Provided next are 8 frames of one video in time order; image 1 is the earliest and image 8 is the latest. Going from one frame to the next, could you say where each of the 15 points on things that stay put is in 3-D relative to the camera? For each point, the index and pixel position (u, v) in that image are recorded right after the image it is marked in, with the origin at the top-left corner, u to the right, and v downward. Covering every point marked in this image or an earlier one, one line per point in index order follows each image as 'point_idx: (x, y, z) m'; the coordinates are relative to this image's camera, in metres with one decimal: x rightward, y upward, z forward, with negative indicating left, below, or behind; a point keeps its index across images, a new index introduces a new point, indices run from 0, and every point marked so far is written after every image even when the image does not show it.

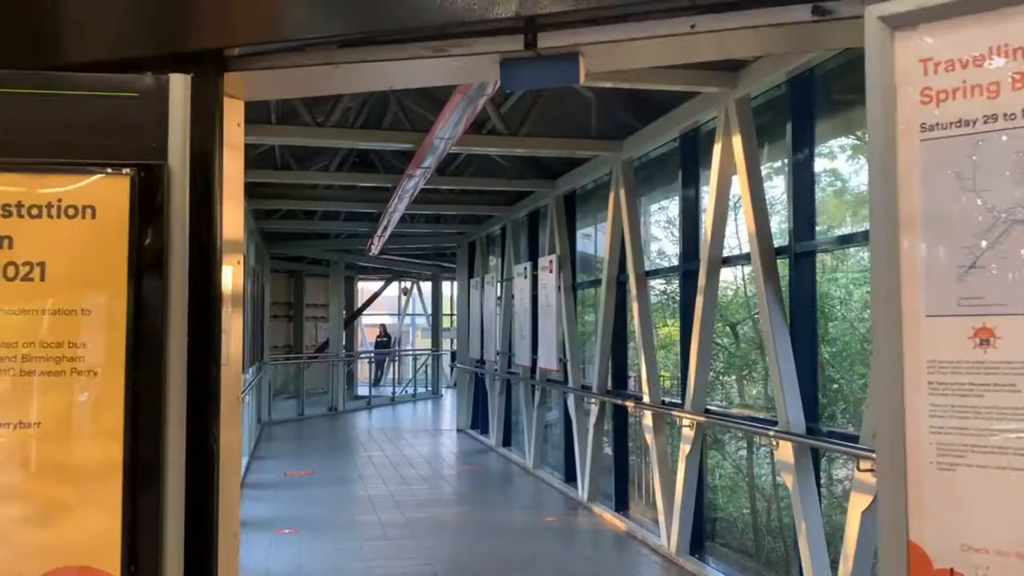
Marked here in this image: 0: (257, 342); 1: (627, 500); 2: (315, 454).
0: (-3.1, -0.6, +11.0) m
1: (+0.9, -1.7, +7.0) m
2: (-2.3, -2.0, +10.7) m
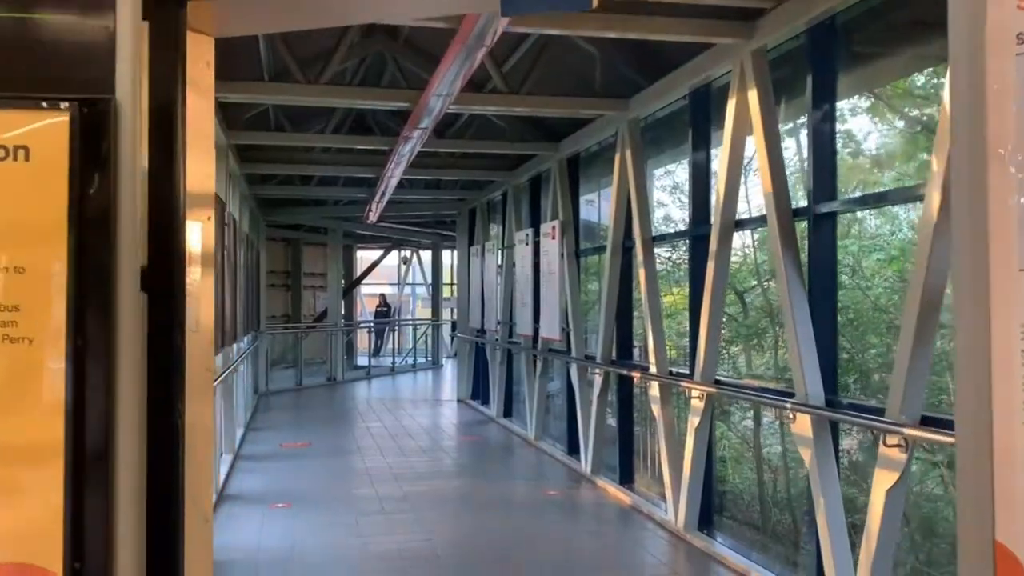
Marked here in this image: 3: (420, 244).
0: (-3.1, -0.3, +10.8) m
1: (+0.9, -1.4, +6.8) m
2: (-2.3, -1.6, +10.5) m
3: (-2.0, +1.0, +19.8) m
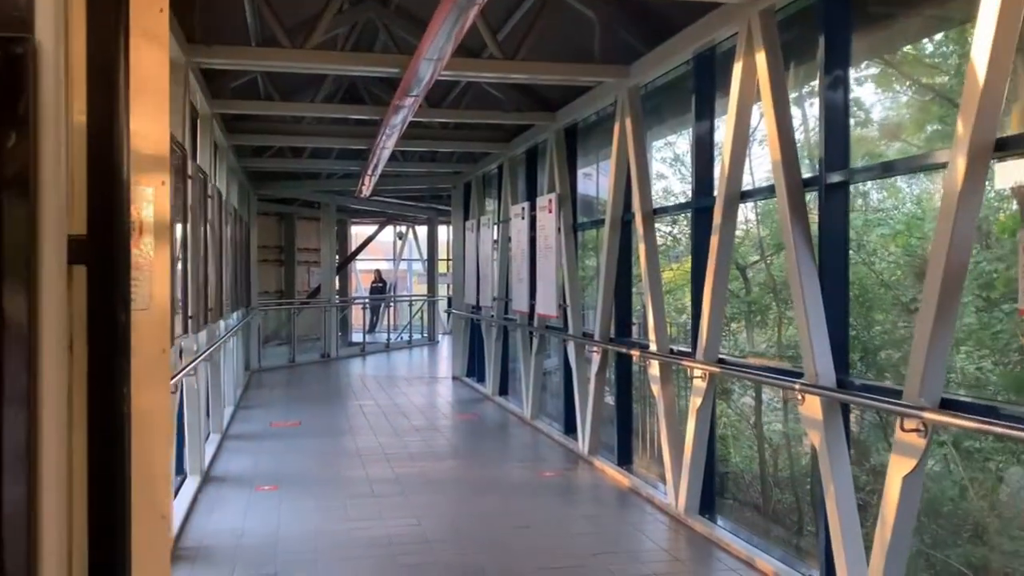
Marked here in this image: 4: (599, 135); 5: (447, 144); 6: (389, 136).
0: (-3.2, 0.0, +10.5) m
1: (+0.9, -1.2, +6.6) m
2: (-2.4, -1.3, +10.3) m
3: (-2.1, +1.5, +19.5) m
4: (+0.7, +1.3, +7.5) m
5: (-0.7, +1.5, +9.1) m
6: (-1.1, +1.4, +8.0) m
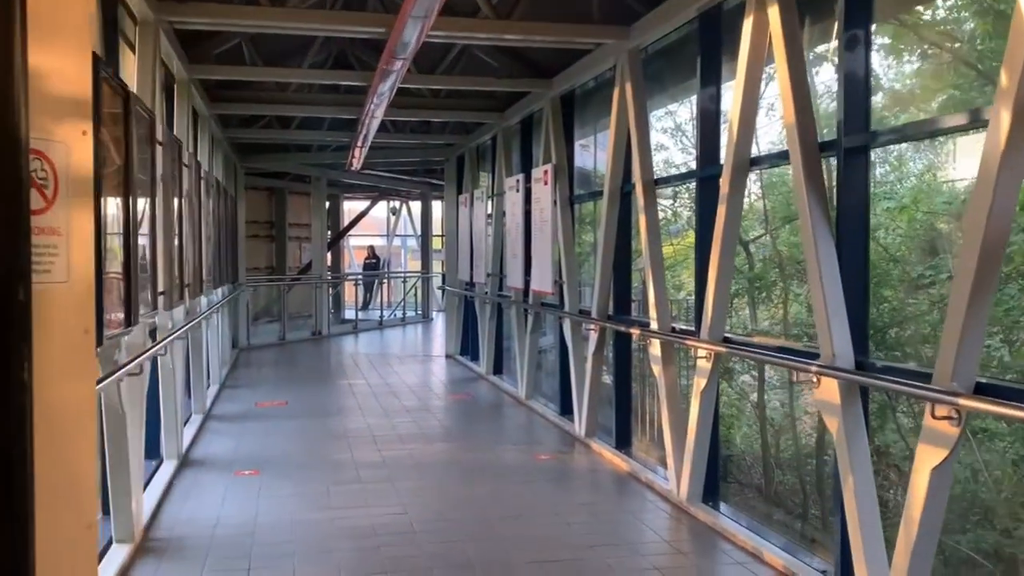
0: (-3.2, +0.3, +10.2) m
1: (+0.8, -1.1, +6.3) m
2: (-2.4, -1.1, +10.0) m
3: (-2.2, +2.0, +19.2) m
4: (+0.7, +1.5, +7.1) m
5: (-0.7, +1.7, +8.7) m
6: (-1.1, +1.6, +7.7) m
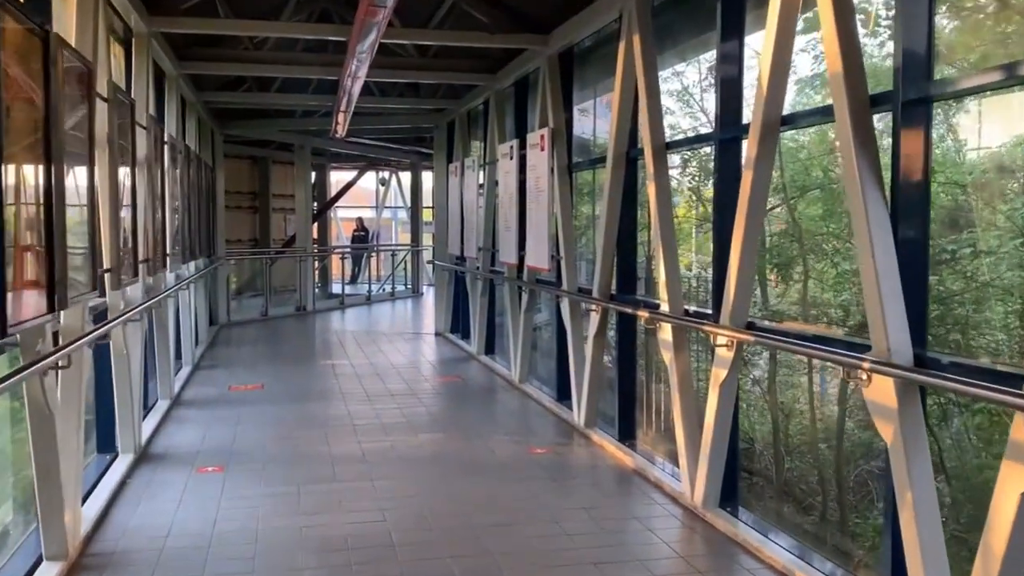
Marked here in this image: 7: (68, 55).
0: (-3.3, +0.6, +9.6) m
1: (+0.8, -0.9, +5.8) m
2: (-2.5, -0.8, +9.4) m
3: (-2.4, +2.6, +18.5) m
4: (+0.6, +1.6, +6.5) m
5: (-0.8, +1.9, +8.1) m
6: (-1.2, +1.8, +7.0) m
7: (-1.8, +0.9, +3.6) m
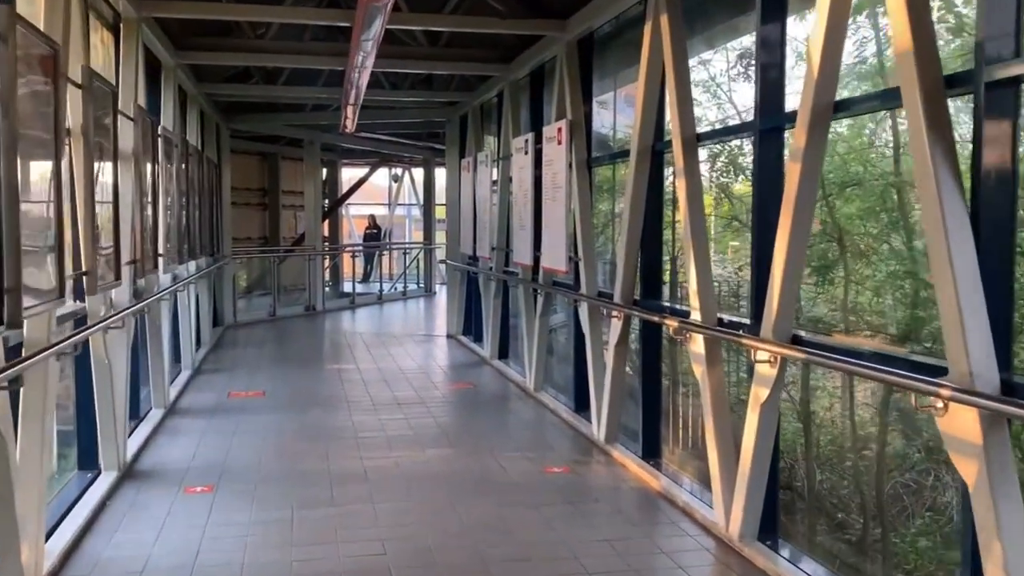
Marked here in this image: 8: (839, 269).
0: (-3.2, +0.6, +9.2) m
1: (+0.9, -0.9, +5.3) m
2: (-2.4, -0.8, +9.1) m
3: (-2.0, +2.6, +18.1) m
4: (+0.7, +1.6, +6.0) m
5: (-0.6, +1.9, +7.7) m
6: (-1.1, +1.7, +6.6) m
7: (-1.7, +0.9, +3.2) m
8: (+1.4, +0.1, +3.6) m
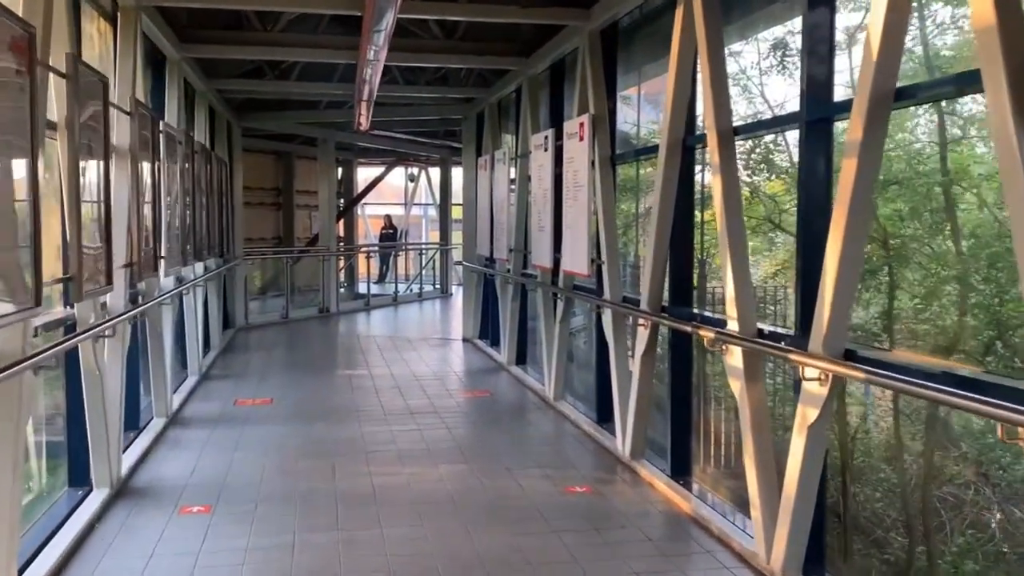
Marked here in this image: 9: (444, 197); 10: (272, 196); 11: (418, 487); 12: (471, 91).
0: (-3.0, +0.6, +8.9) m
1: (+1.0, -1.0, +5.0) m
2: (-2.2, -0.8, +8.8) m
3: (-1.7, +2.6, +17.8) m
4: (+0.9, +1.6, +5.7) m
5: (-0.5, +1.9, +7.3) m
6: (-0.9, +1.7, +6.3) m
7: (-1.6, +0.9, +2.9) m
8: (+1.4, 0.0, +3.2) m
9: (-1.3, +1.7, +16.7) m
10: (-3.9, +1.5, +14.3) m
11: (-0.5, -1.1, +4.8) m
12: (-0.4, +2.1, +9.4) m
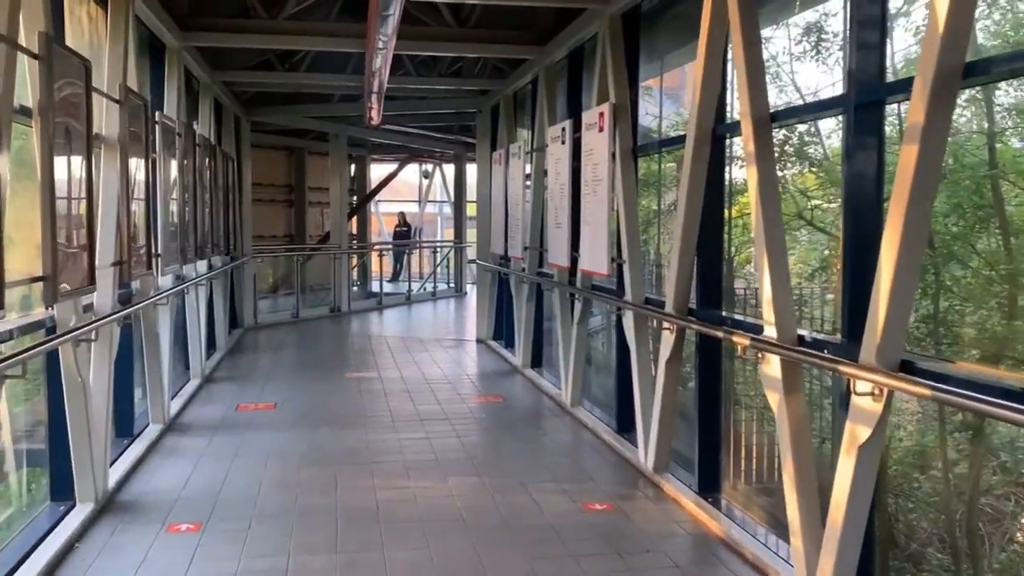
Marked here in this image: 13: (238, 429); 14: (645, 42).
0: (-2.8, +0.6, +8.6) m
1: (+1.0, -1.0, +4.6) m
2: (-2.1, -0.8, +8.5) m
3: (-1.4, +2.6, +17.5) m
4: (+1.0, +1.6, +5.3) m
5: (-0.4, +1.9, +7.0) m
6: (-0.8, +1.7, +5.9) m
7: (-1.6, +0.9, +2.5) m
8: (+1.5, 0.0, +2.8) m
9: (-1.0, +1.7, +16.4) m
10: (-3.6, +1.5, +14.0) m
11: (-0.4, -1.1, +4.4) m
12: (-0.3, +2.1, +9.1) m
13: (-1.9, -1.0, +6.1) m
14: (+0.9, +1.6, +5.7) m
